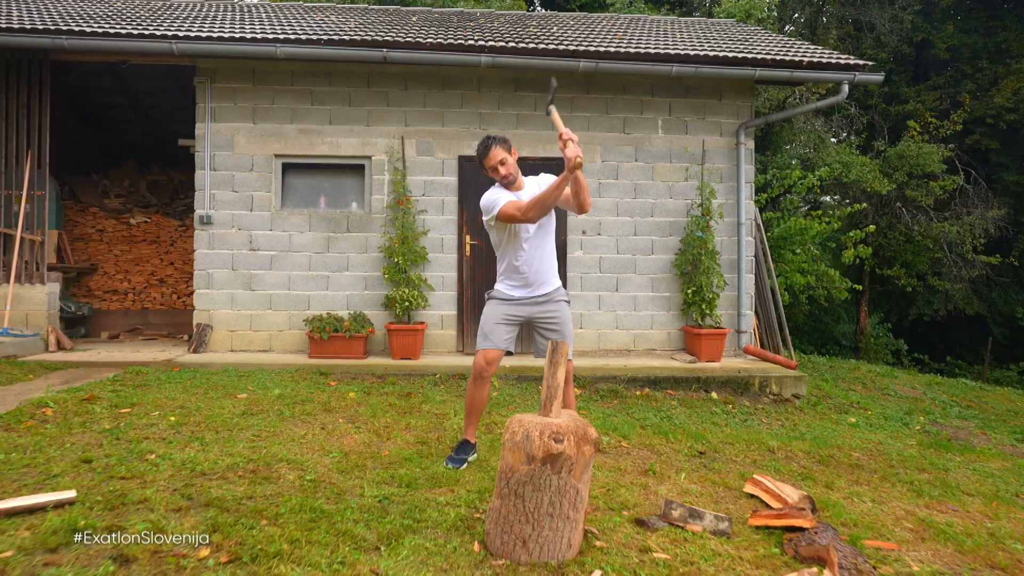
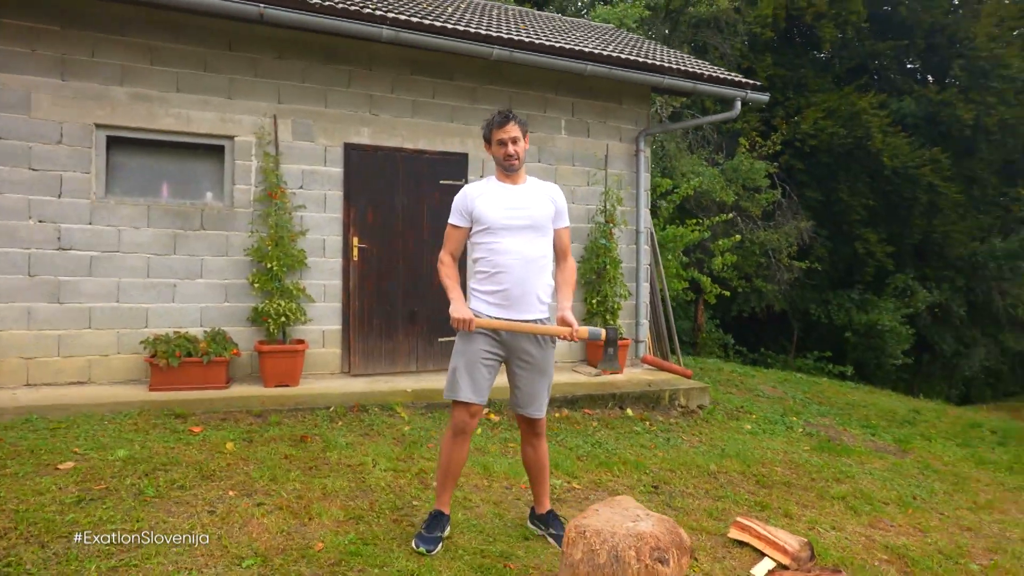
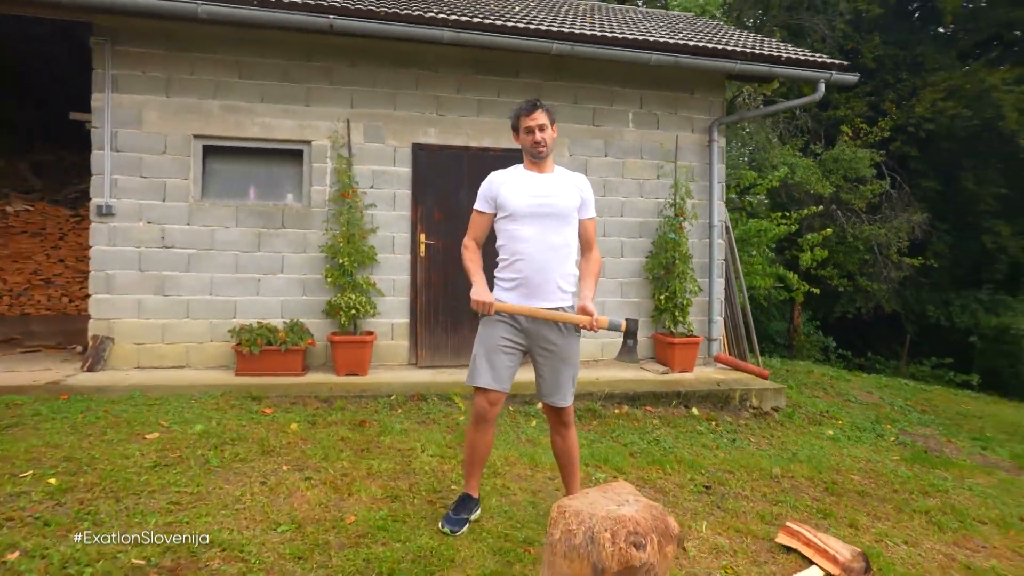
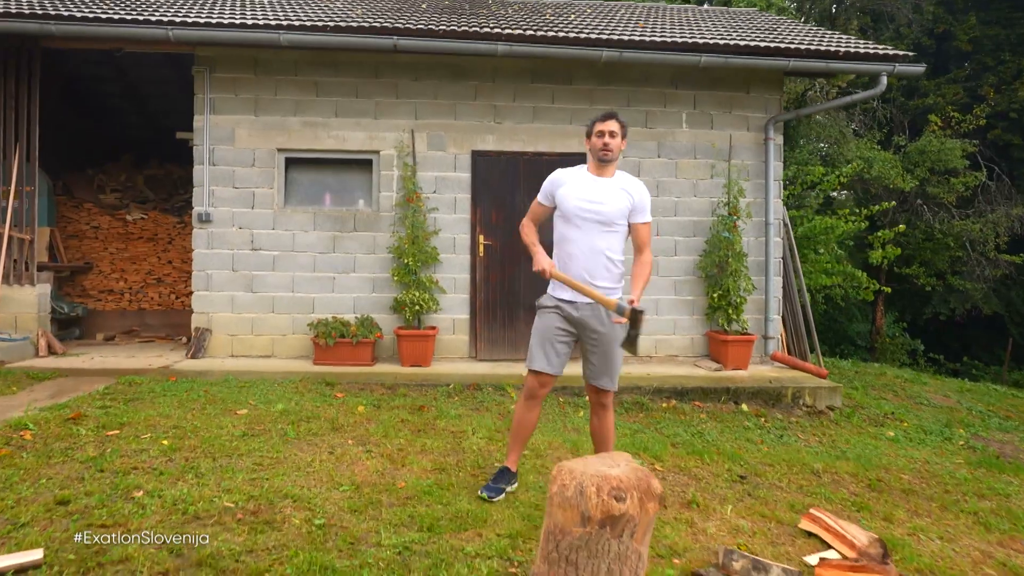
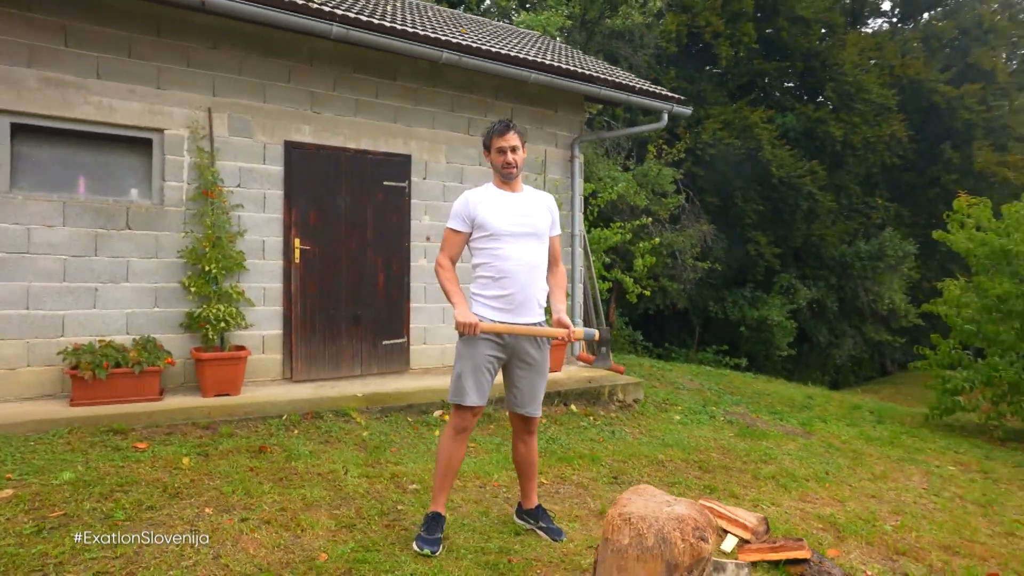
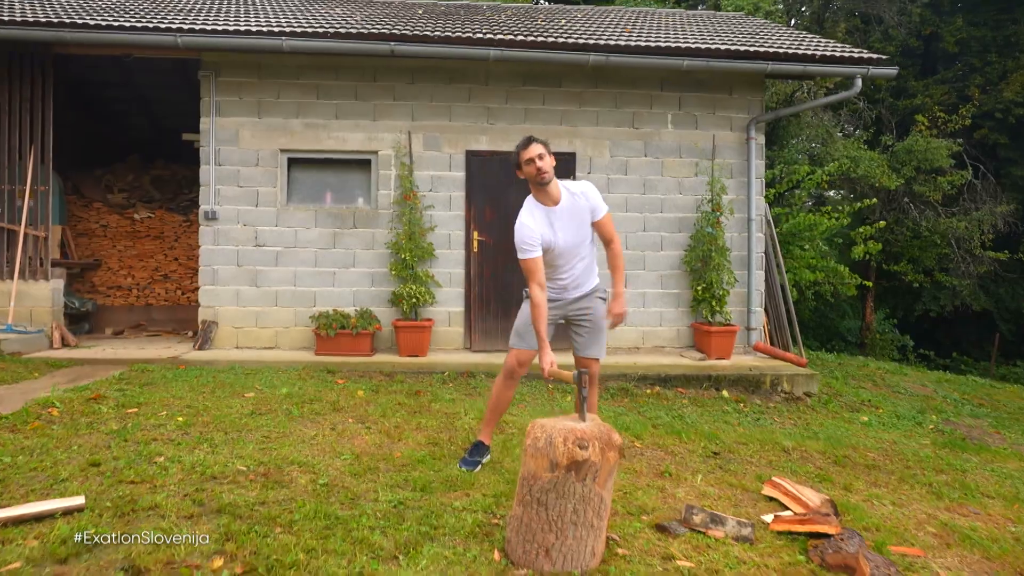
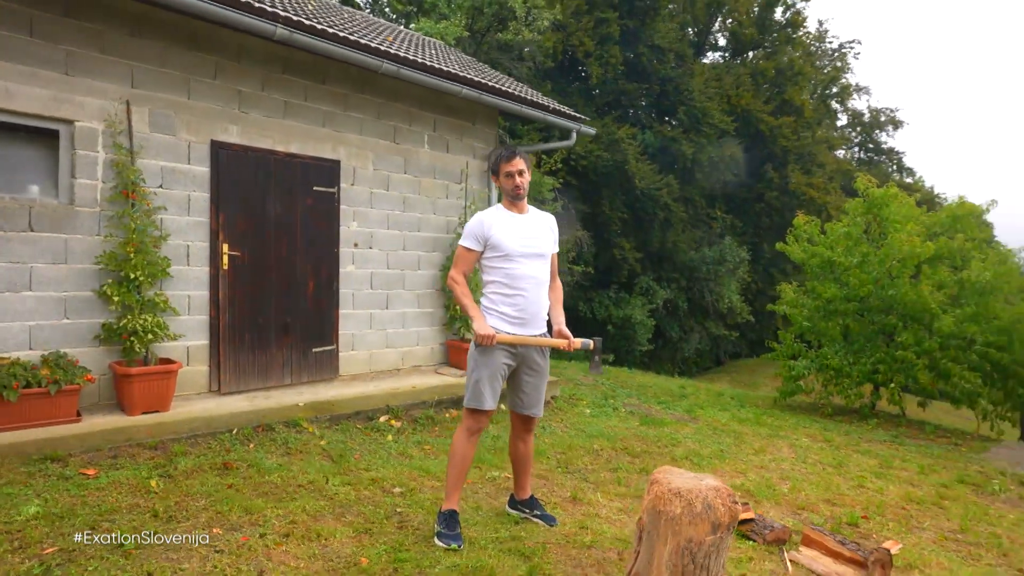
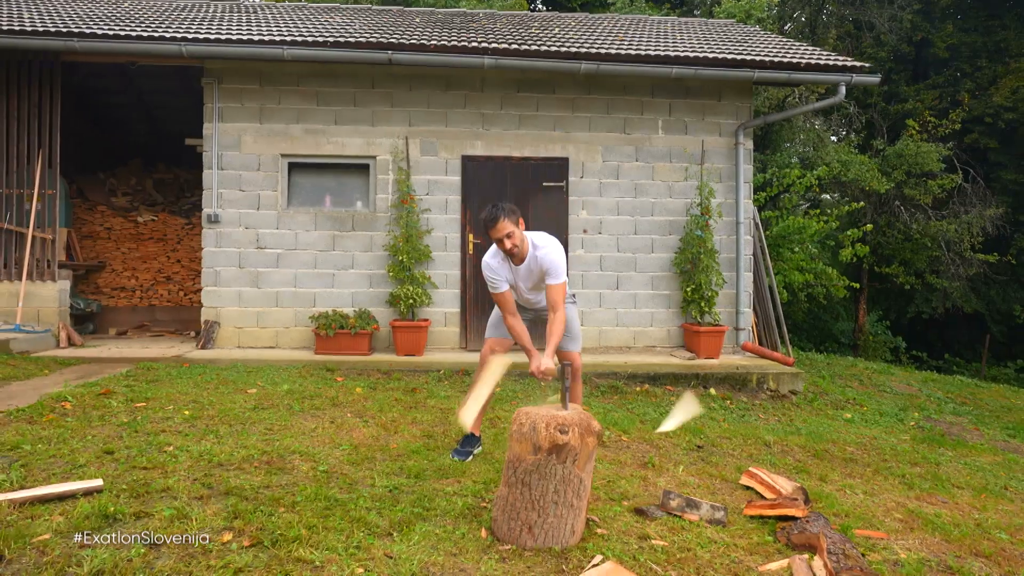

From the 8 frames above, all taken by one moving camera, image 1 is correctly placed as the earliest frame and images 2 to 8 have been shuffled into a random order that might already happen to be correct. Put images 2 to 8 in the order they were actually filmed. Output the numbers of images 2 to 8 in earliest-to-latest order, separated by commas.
8, 6, 4, 3, 2, 5, 7
